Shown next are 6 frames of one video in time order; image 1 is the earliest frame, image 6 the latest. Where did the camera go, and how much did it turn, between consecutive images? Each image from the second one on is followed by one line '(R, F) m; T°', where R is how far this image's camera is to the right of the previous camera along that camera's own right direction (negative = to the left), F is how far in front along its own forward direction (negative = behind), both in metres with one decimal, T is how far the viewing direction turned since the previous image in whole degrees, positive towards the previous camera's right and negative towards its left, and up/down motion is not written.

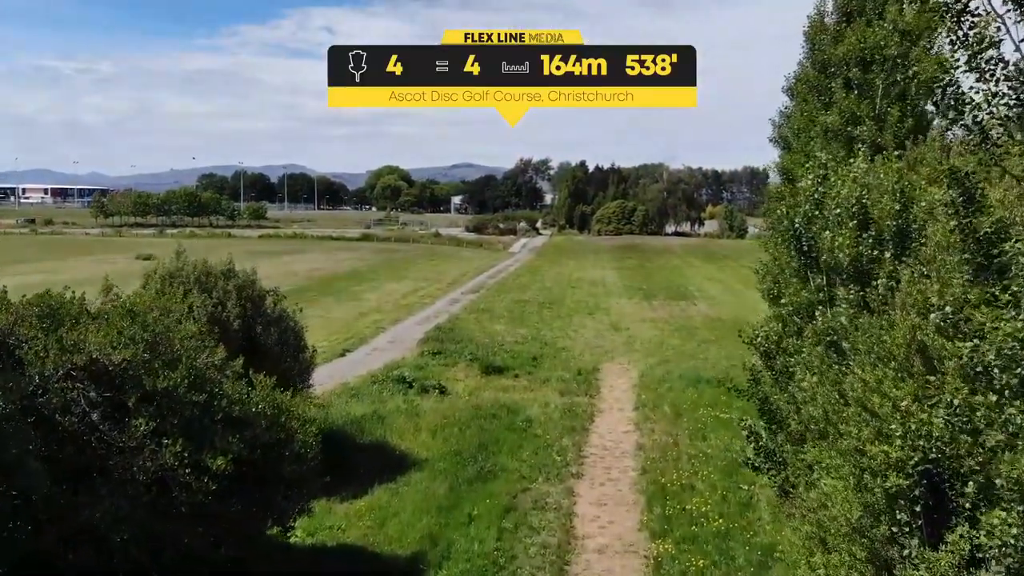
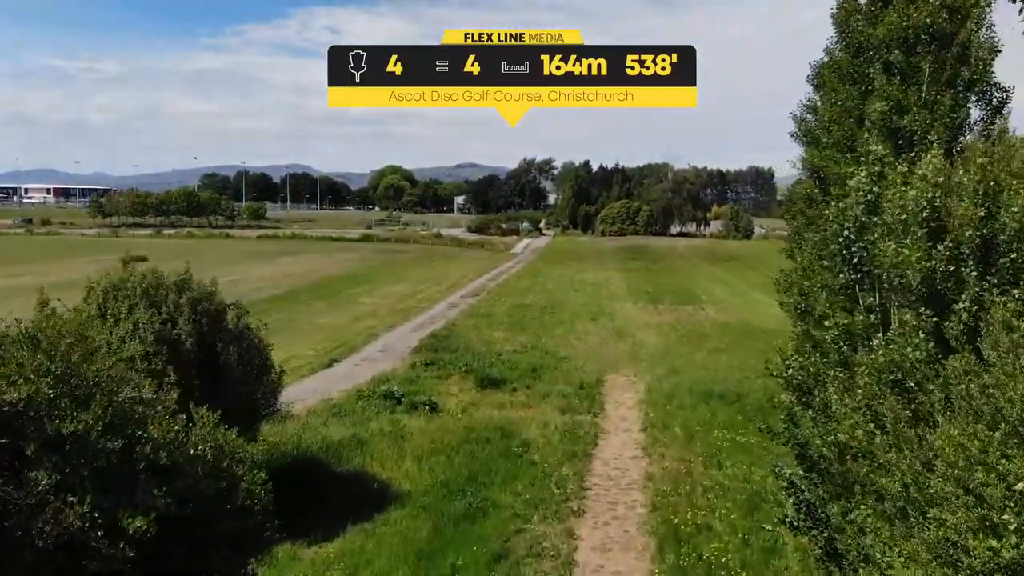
(+0.1, +1.3) m; 0°
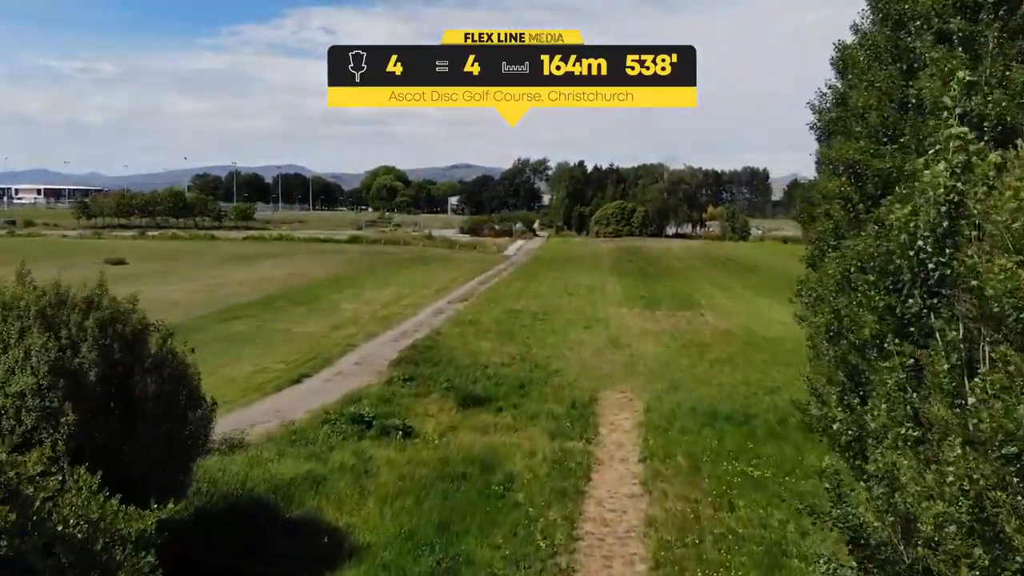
(+0.2, +1.5) m; 0°
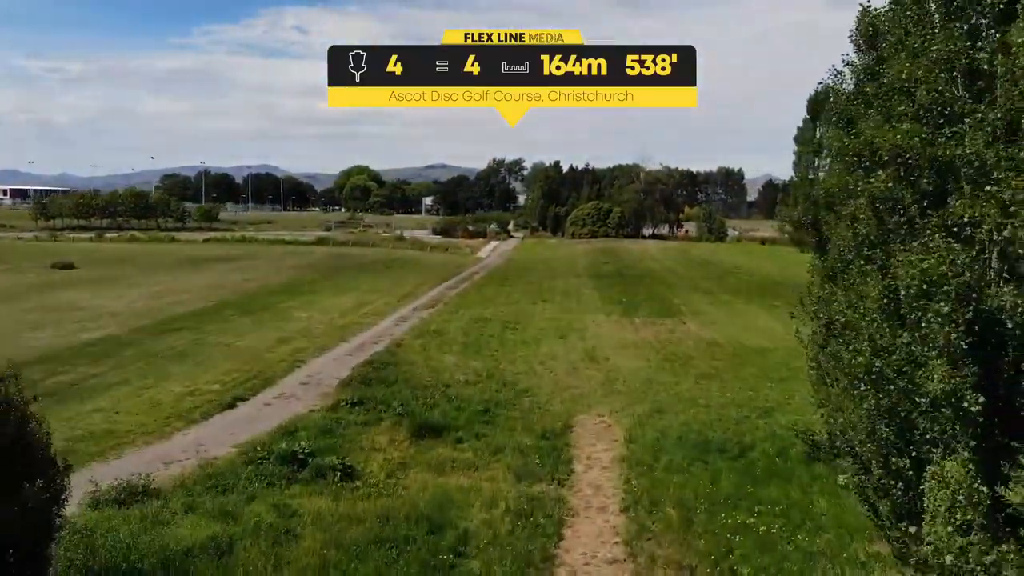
(+0.2, +1.9) m; +2°
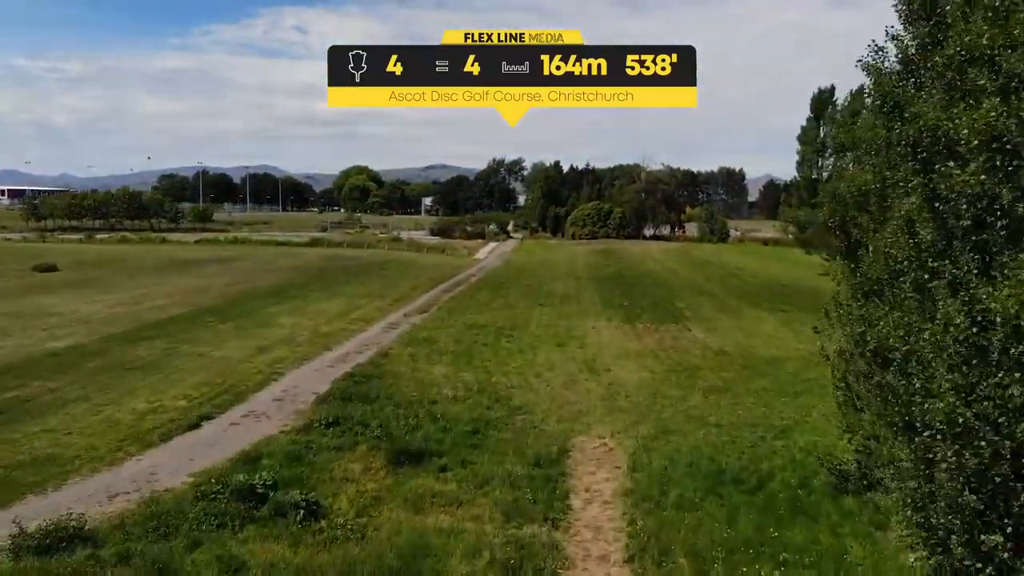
(+0.1, +1.4) m; 0°
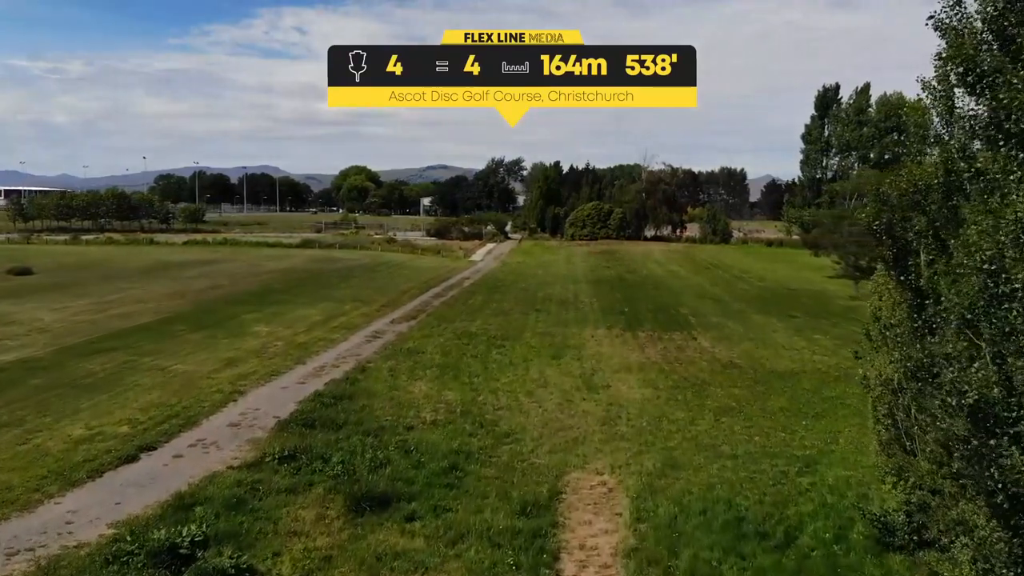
(+0.2, +1.8) m; 0°
